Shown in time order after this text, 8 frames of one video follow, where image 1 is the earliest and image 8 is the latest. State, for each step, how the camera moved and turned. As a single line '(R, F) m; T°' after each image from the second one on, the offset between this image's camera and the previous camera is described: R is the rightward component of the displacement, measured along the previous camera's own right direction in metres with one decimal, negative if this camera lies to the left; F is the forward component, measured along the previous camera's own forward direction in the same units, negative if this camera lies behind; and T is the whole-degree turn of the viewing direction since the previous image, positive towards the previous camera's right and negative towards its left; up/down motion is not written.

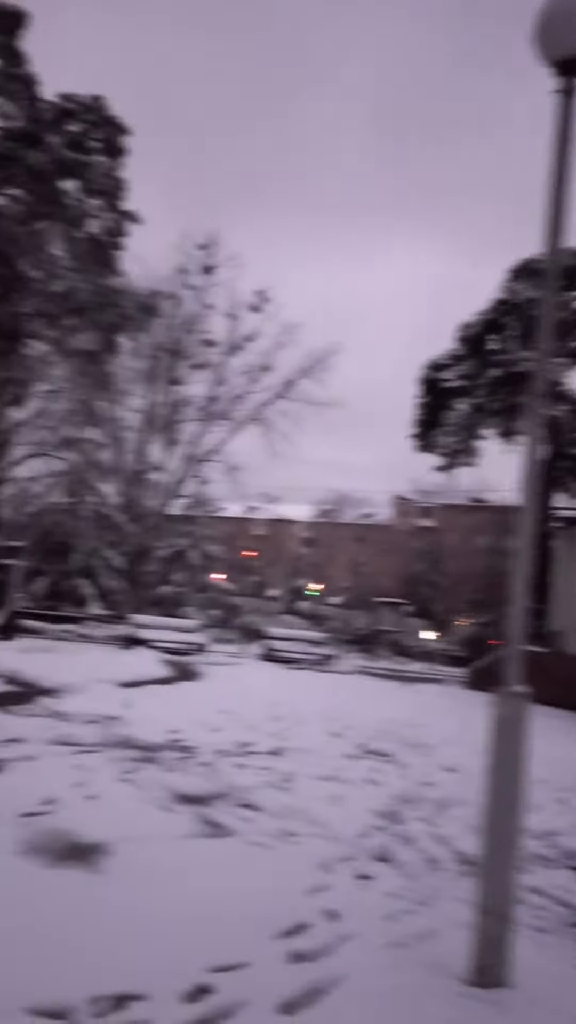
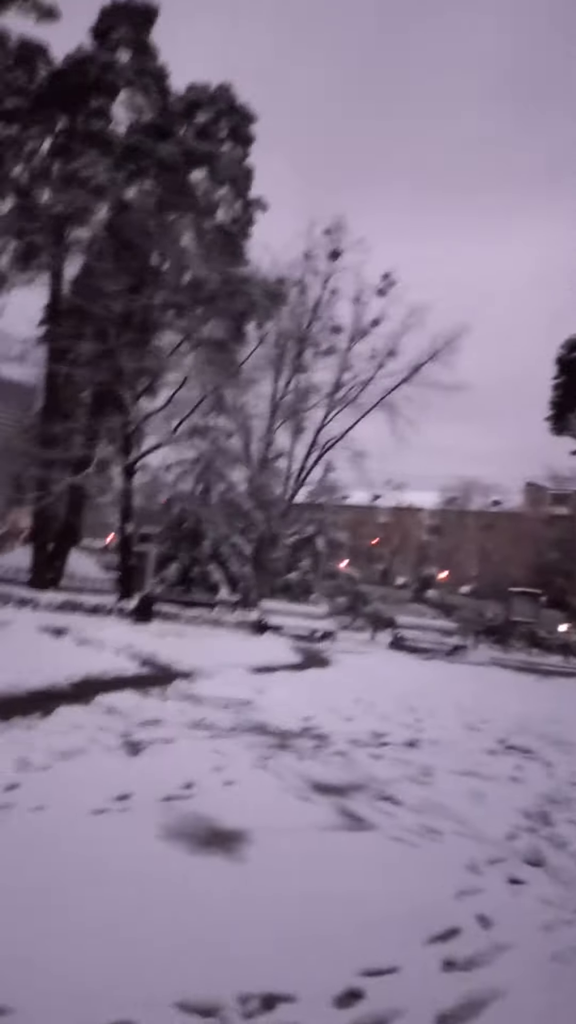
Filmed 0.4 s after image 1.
(-0.1, +0.1) m; -8°
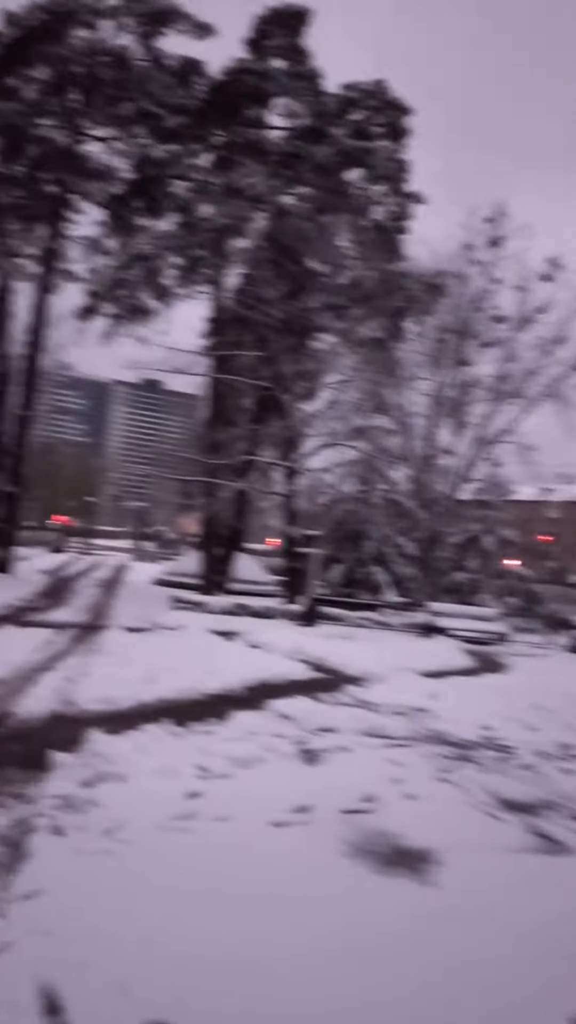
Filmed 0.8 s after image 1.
(-0.1, +0.2) m; -10°
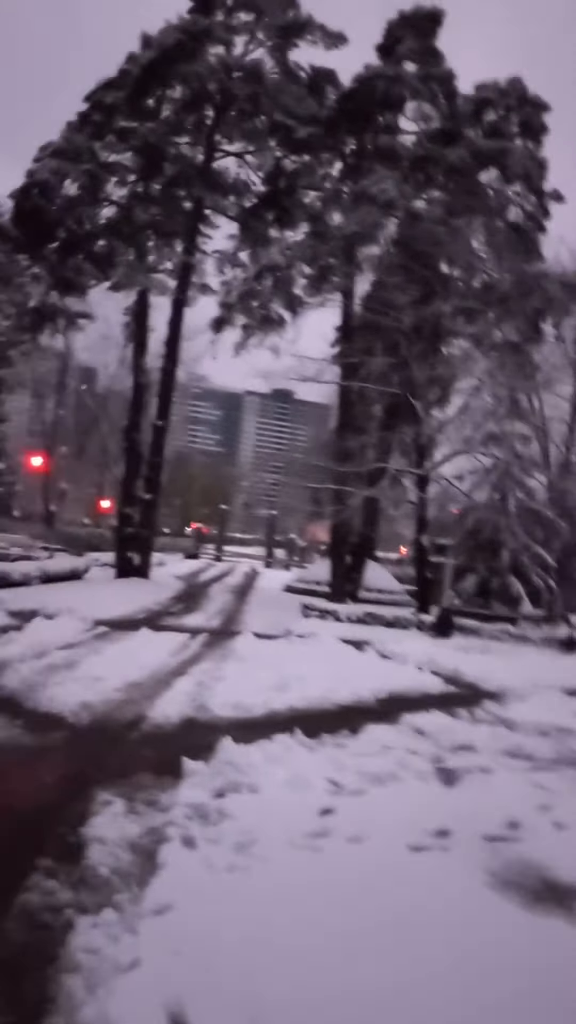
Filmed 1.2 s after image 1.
(0.0, +0.2) m; -8°
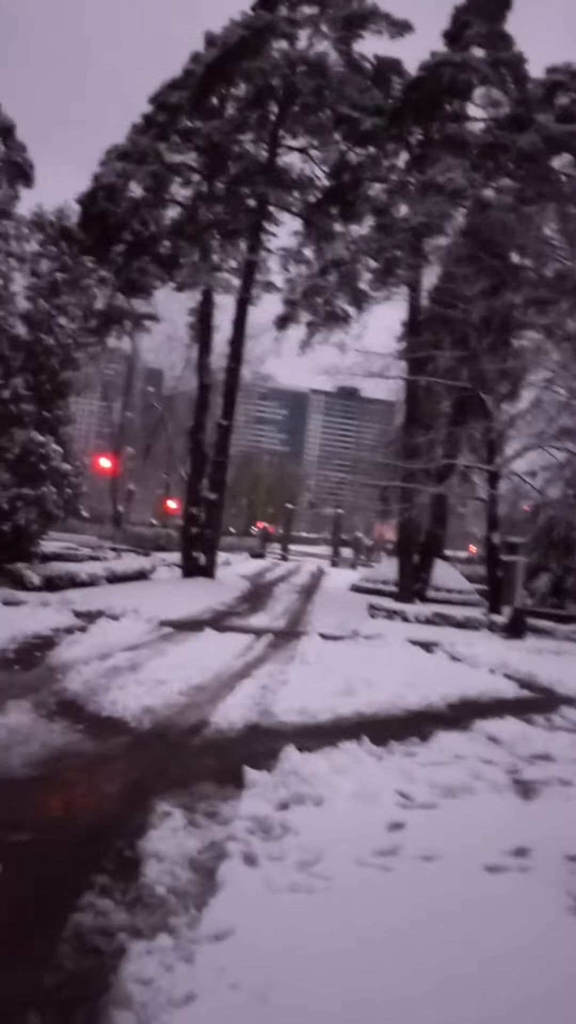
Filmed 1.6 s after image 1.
(0.0, +0.2) m; -4°
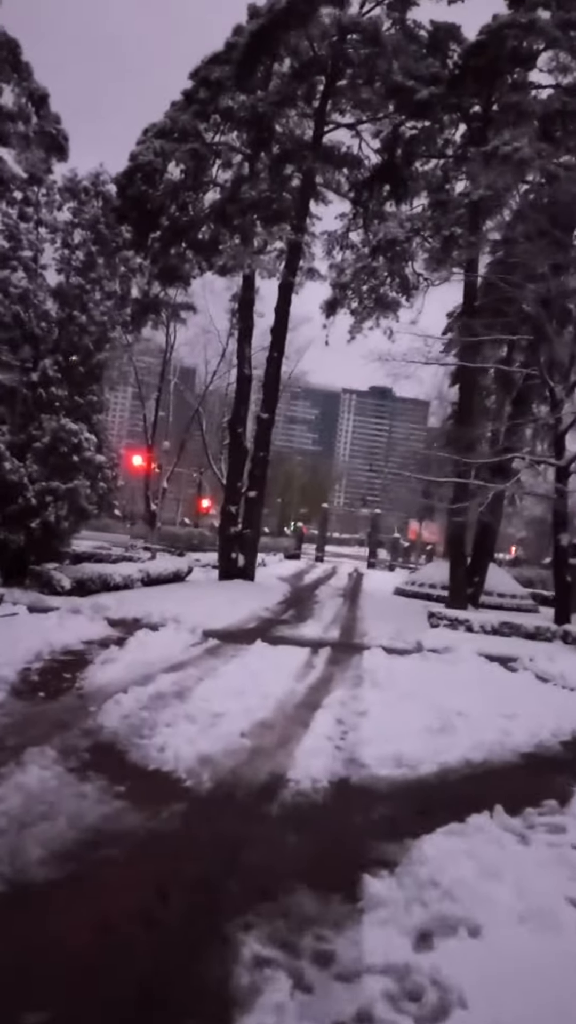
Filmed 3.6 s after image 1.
(-0.4, +1.5) m; -2°
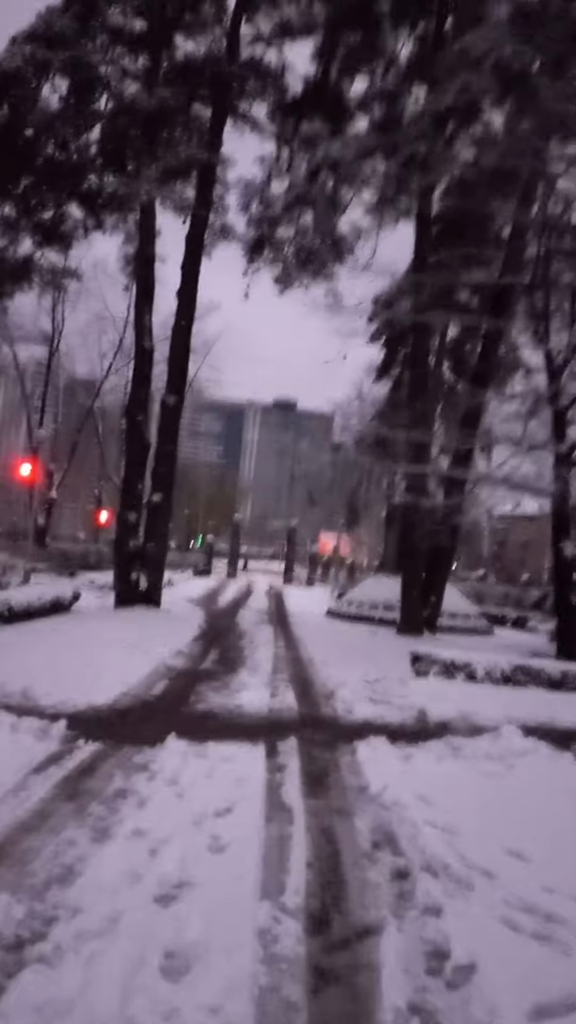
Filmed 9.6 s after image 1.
(-0.2, +5.1) m; +6°
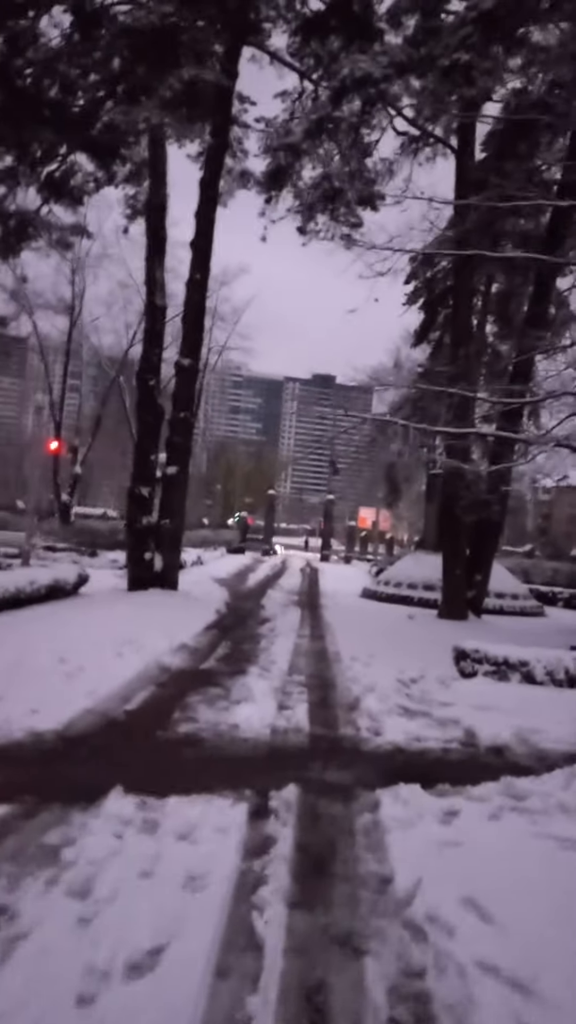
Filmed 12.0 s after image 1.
(+0.3, +1.9) m; -3°
